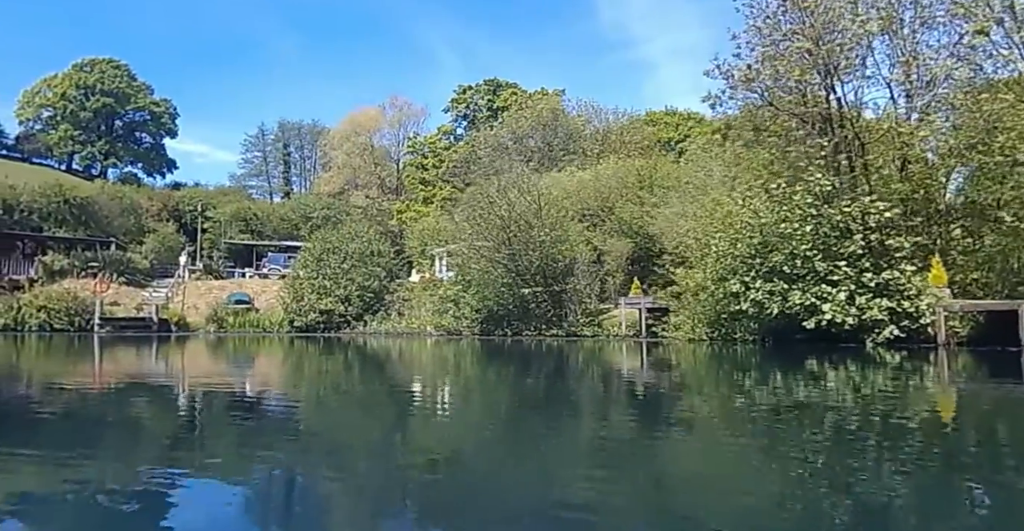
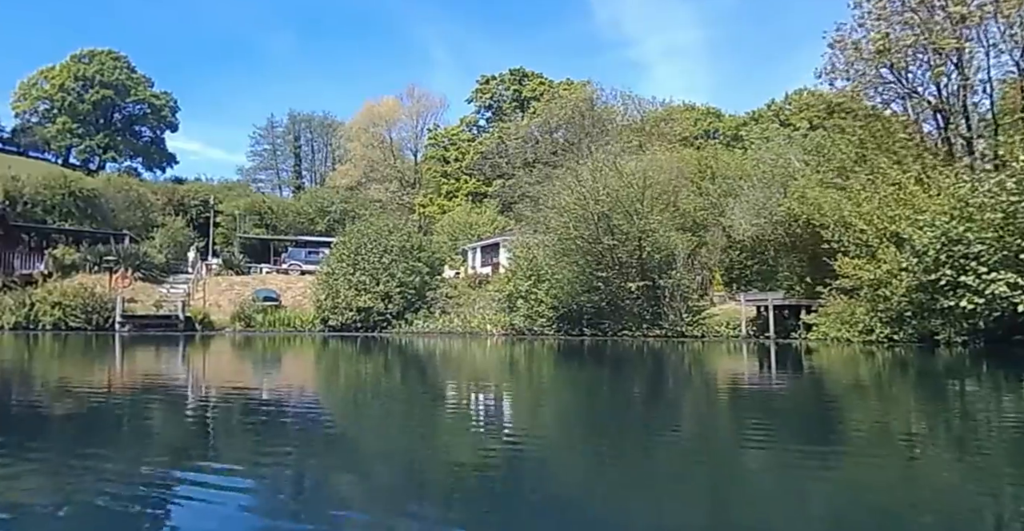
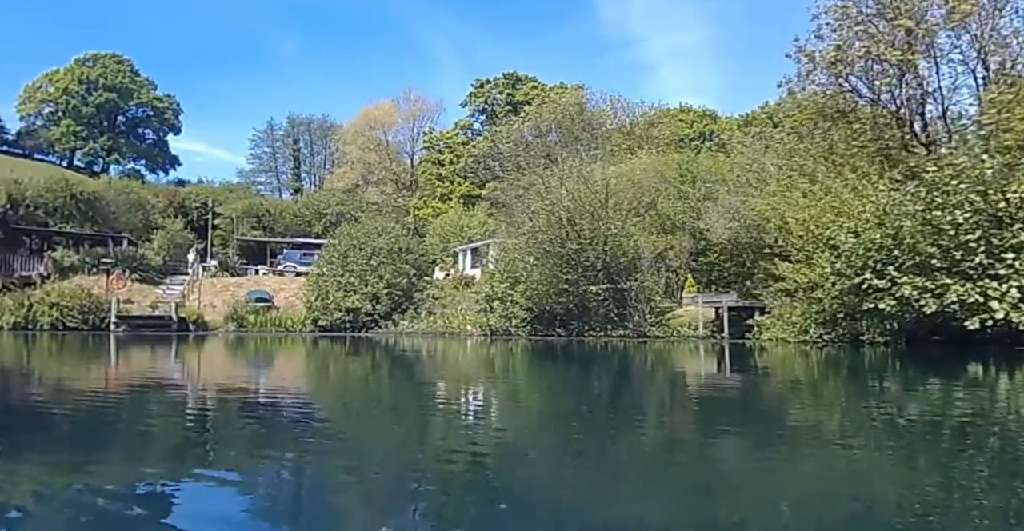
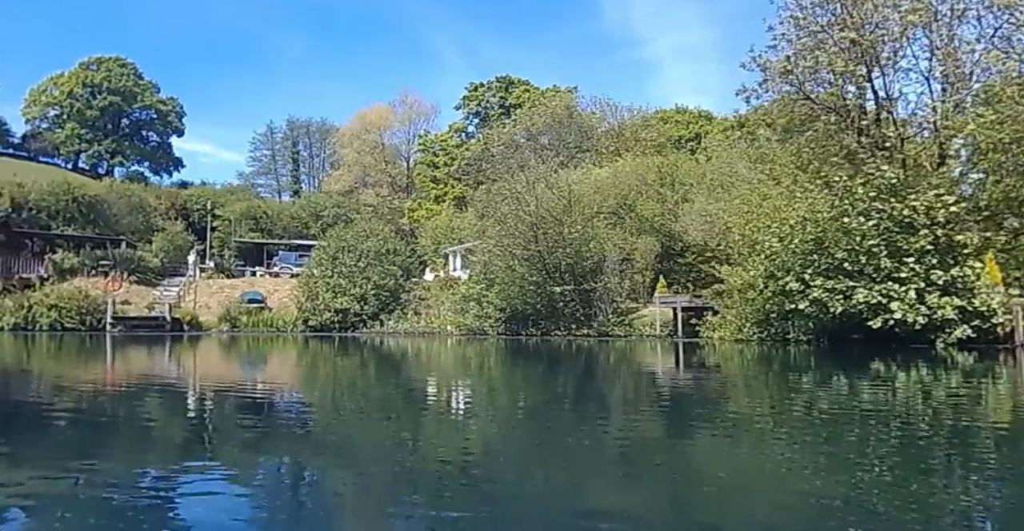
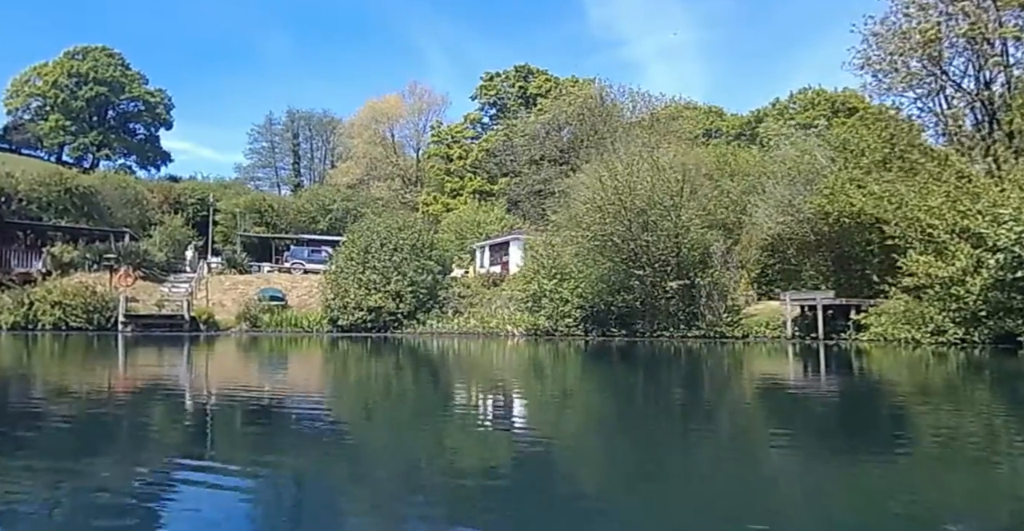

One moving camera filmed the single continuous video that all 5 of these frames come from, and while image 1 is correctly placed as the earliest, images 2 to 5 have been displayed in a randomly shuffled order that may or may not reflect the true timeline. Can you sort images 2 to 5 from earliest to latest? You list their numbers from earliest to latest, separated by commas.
4, 3, 2, 5
